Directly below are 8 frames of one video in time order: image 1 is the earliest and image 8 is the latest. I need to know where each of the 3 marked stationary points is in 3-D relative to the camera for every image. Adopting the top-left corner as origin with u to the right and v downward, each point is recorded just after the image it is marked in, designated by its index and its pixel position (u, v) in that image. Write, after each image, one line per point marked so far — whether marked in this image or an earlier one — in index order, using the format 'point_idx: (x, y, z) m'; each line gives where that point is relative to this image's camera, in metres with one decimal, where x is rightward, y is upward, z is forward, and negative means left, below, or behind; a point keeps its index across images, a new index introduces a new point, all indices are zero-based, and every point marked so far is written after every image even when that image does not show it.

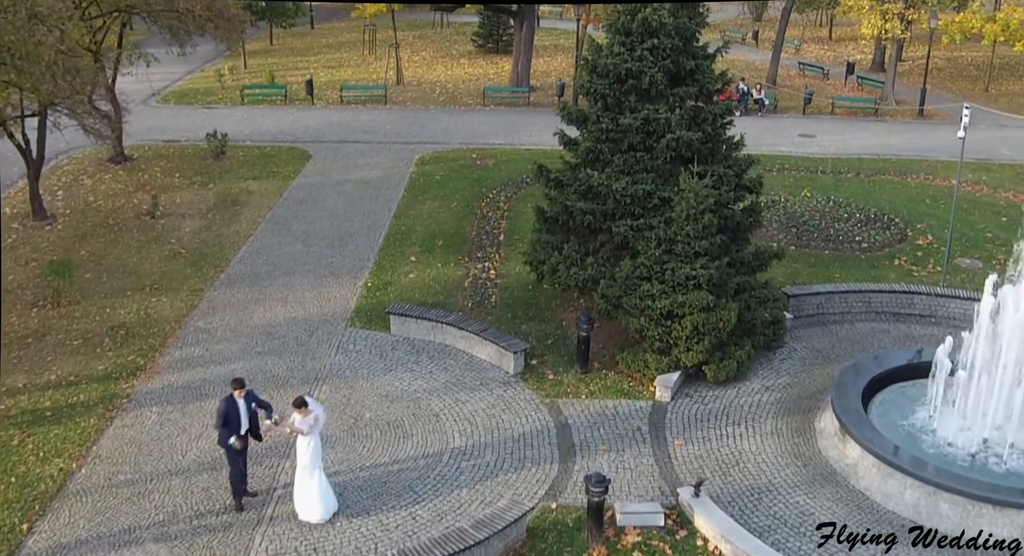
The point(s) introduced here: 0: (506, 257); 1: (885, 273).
0: (-0.1, +0.3, +13.5) m
1: (+5.9, +0.1, +13.4) m
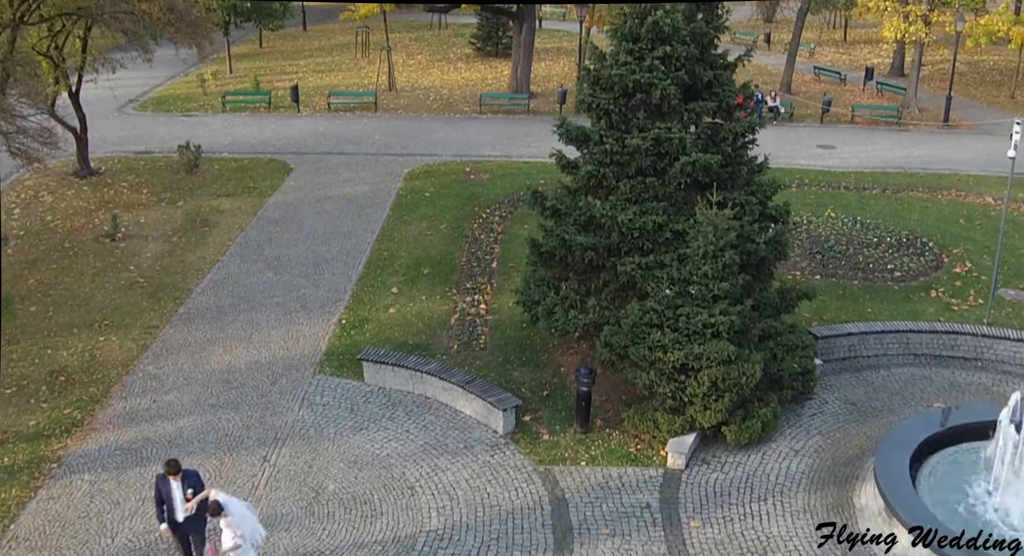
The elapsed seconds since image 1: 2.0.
0: (-0.2, -0.2, +12.1) m
1: (+5.8, -0.4, +12.0) m
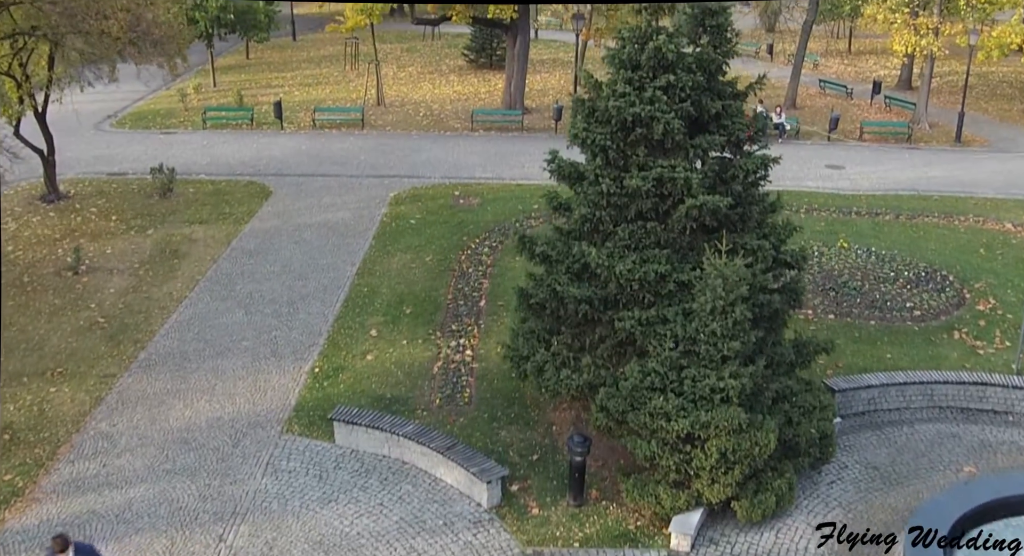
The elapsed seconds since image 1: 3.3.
0: (-0.3, -0.7, +11.2) m
1: (+5.7, -1.0, +11.1) m
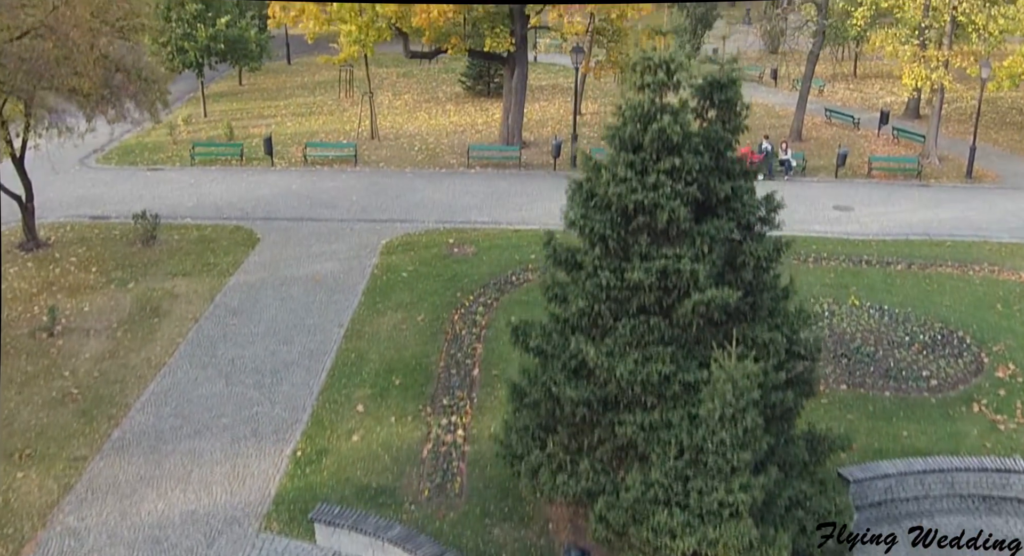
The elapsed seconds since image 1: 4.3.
0: (-0.4, -1.6, +10.6) m
1: (+5.6, -1.9, +10.5) m
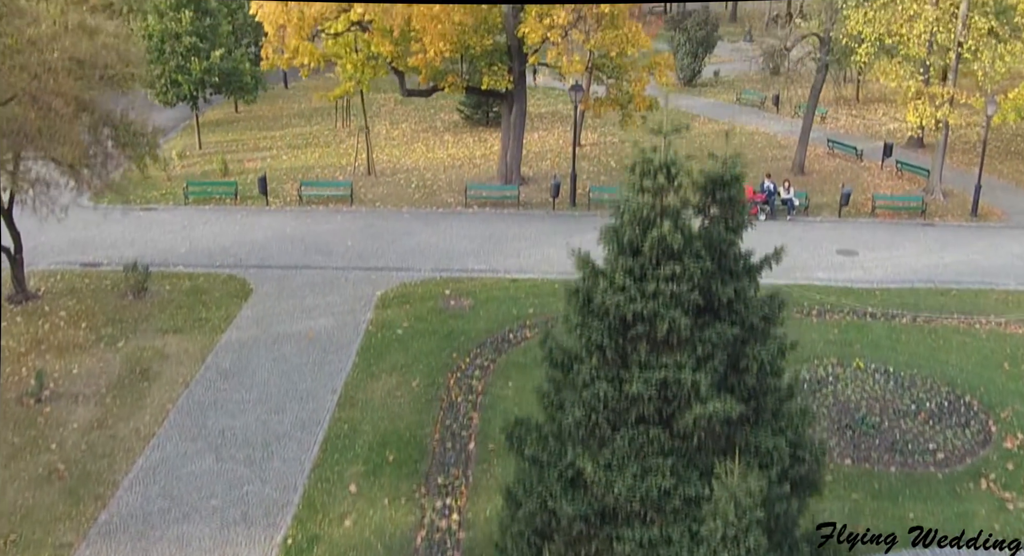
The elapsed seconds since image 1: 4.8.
0: (-0.5, -2.6, +10.3) m
1: (+5.6, -2.8, +10.2) m
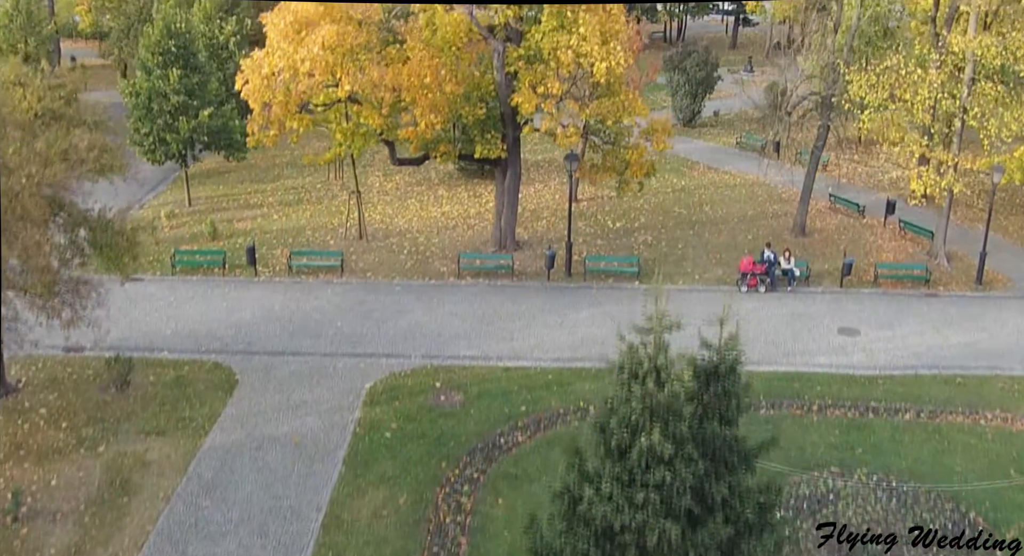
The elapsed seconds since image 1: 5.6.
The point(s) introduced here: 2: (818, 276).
0: (-0.6, -4.2, +9.9) m
1: (+5.4, -4.4, +9.8) m
2: (+6.8, +0.1, +18.9) m
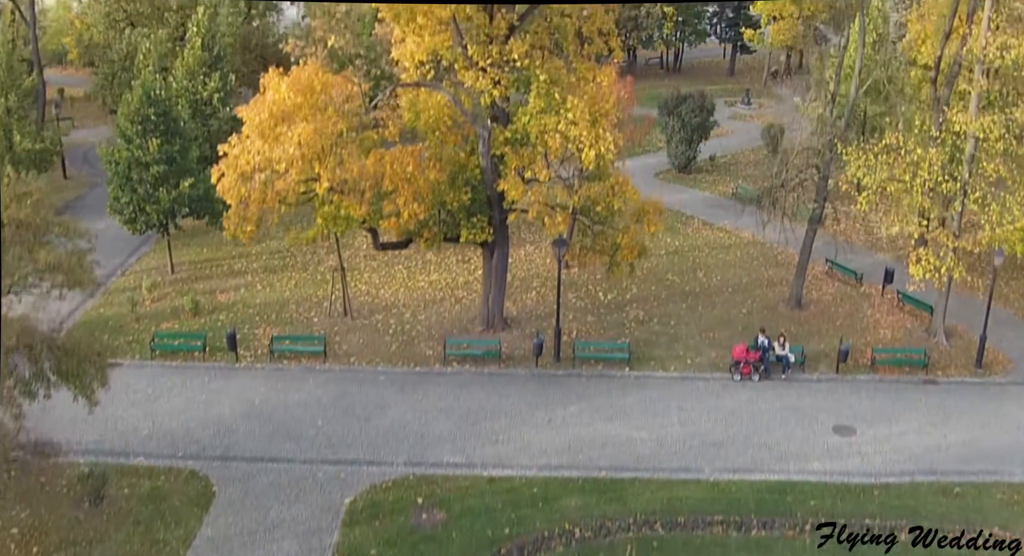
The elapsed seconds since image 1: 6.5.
0: (-0.9, -6.1, +9.6) m
1: (+5.1, -6.3, +9.4) m
2: (+6.5, -1.7, +18.4) m
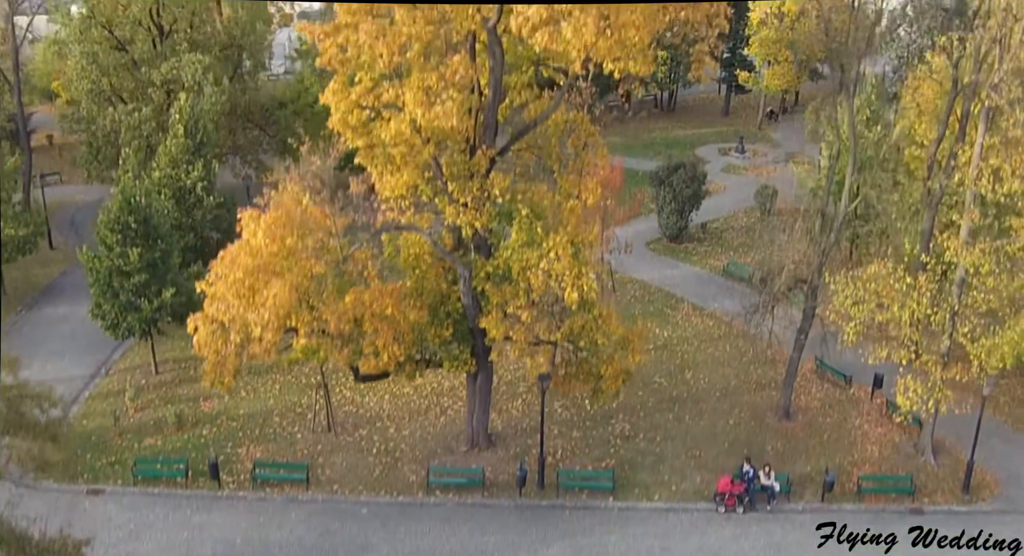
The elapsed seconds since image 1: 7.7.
0: (-1.2, -9.1, +9.6) m
1: (+4.8, -9.3, +9.5) m
2: (+6.2, -4.4, +18.3) m
